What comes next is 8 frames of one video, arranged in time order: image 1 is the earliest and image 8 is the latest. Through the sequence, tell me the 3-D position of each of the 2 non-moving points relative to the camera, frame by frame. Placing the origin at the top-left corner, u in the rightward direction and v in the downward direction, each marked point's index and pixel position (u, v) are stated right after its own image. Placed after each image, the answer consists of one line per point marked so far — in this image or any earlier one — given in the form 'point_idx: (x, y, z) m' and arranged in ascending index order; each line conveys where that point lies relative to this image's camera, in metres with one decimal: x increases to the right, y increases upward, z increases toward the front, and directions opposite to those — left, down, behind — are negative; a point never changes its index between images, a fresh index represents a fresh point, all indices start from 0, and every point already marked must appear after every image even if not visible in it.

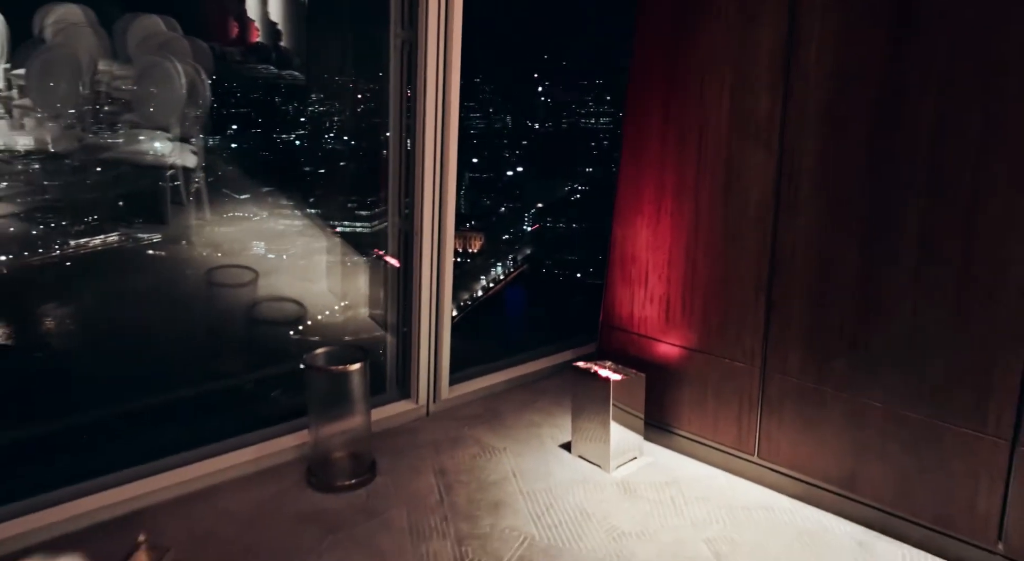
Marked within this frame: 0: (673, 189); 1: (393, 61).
0: (+0.5, +0.3, +2.2) m
1: (-0.5, +0.8, +2.7) m
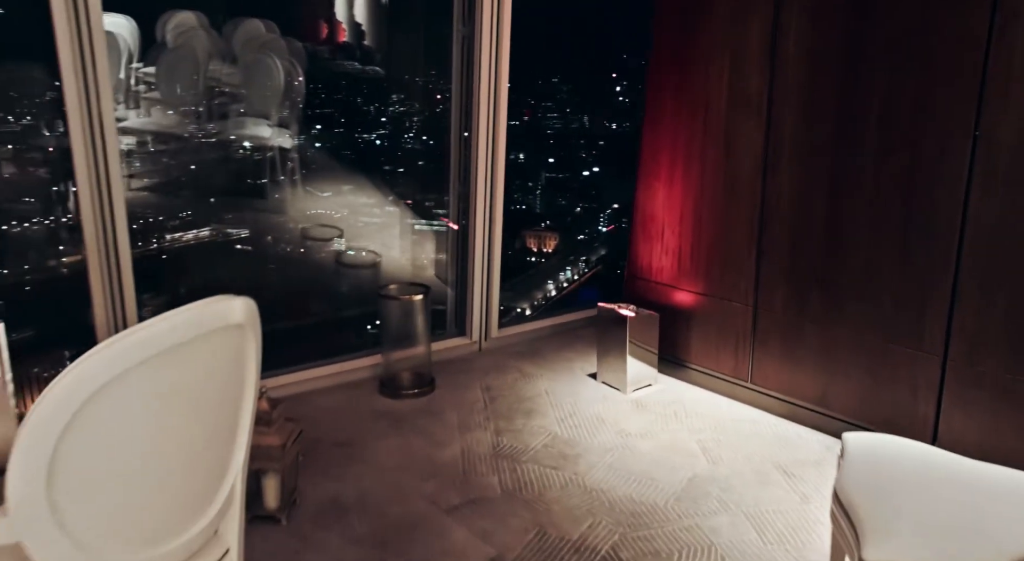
0: (+0.7, +0.5, +2.6) m
1: (-0.3, +1.1, +3.2) m
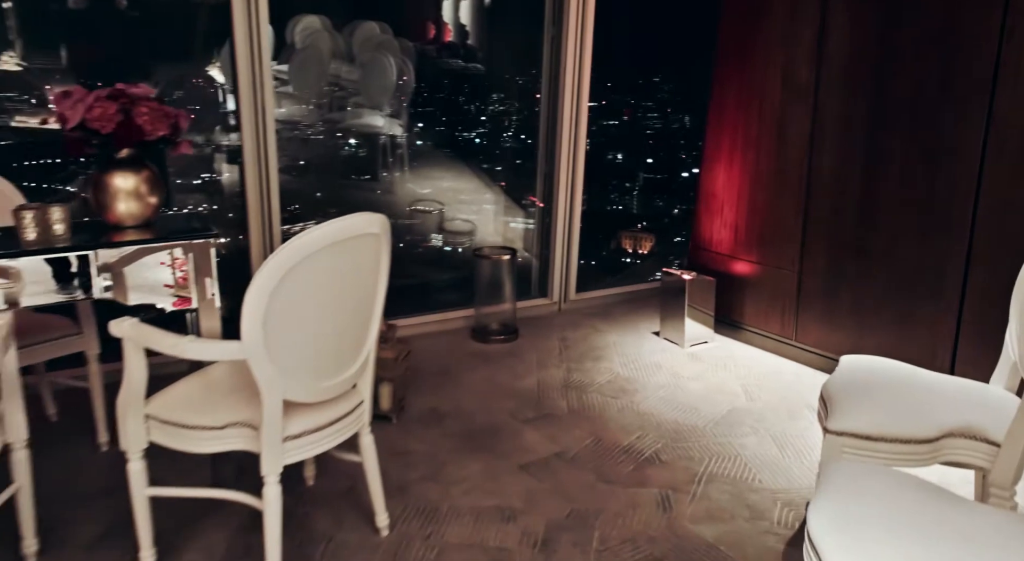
0: (+1.0, +0.6, +3.0) m
1: (+0.2, +1.2, +3.7) m
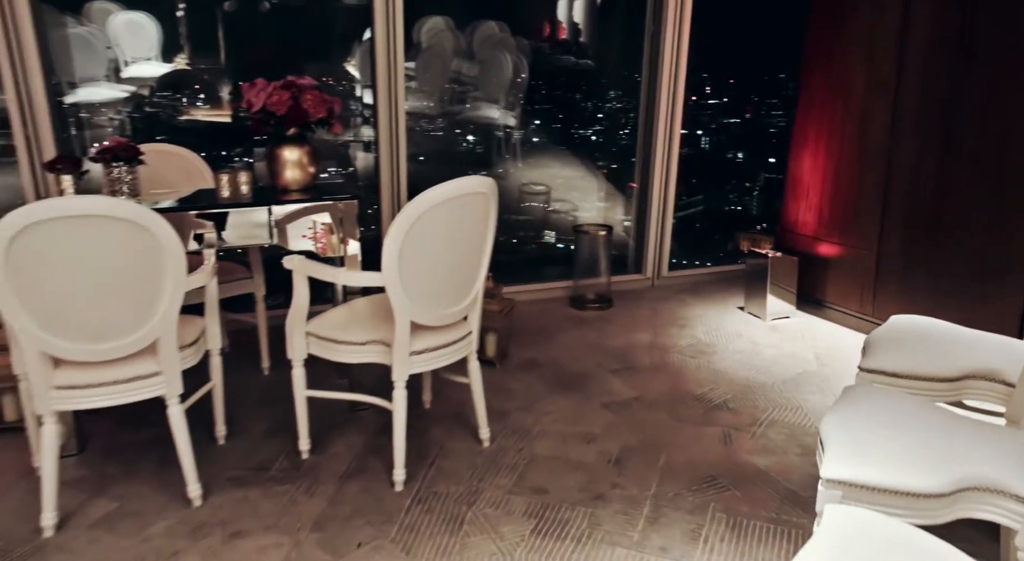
0: (+1.5, +0.7, +3.2) m
1: (+0.8, +1.4, +4.0) m
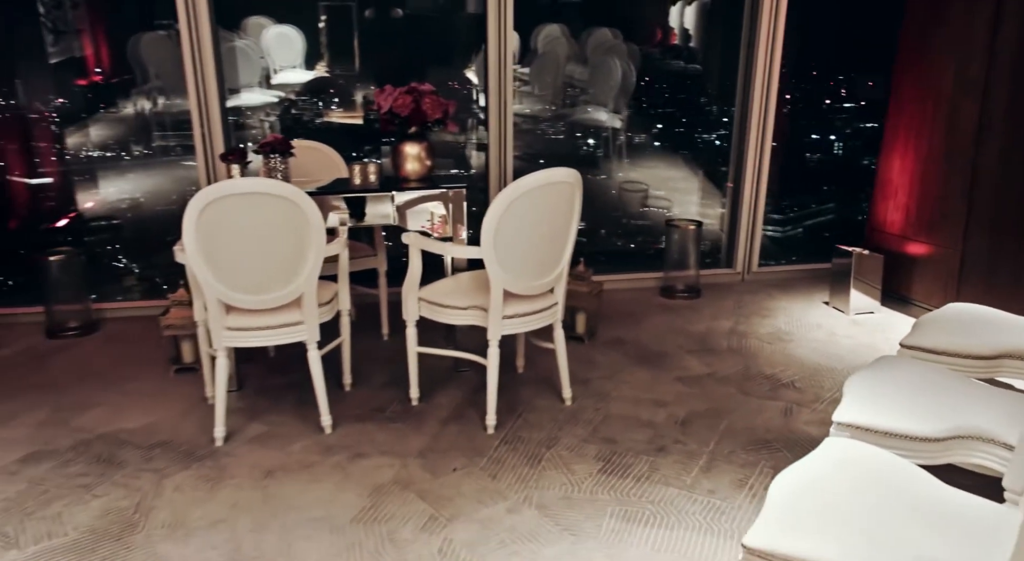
0: (+2.0, +0.7, +3.3) m
1: (+1.4, +1.4, +4.2) m
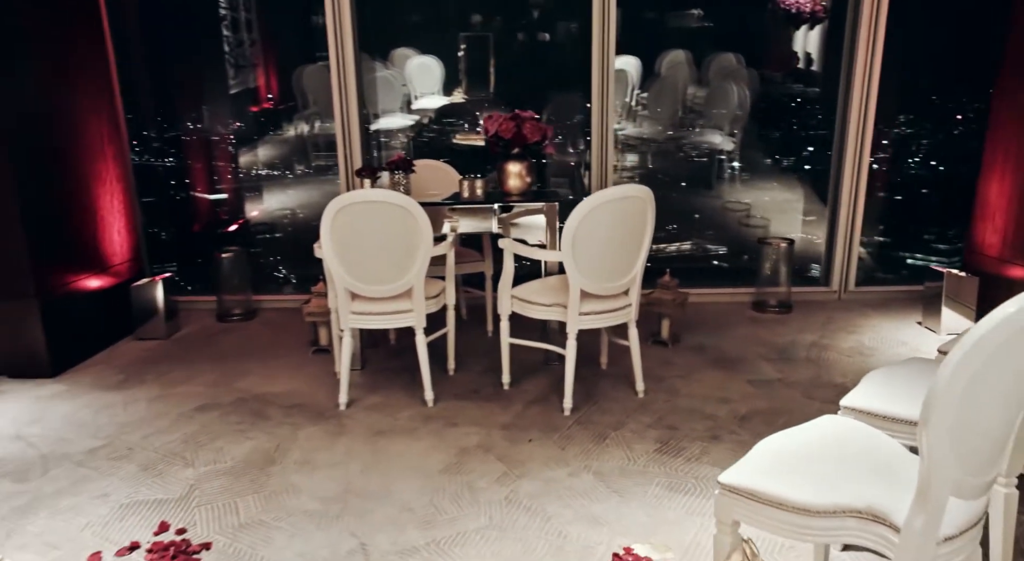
0: (+2.4, +0.6, +3.2) m
1: (+2.1, +1.3, +4.3) m
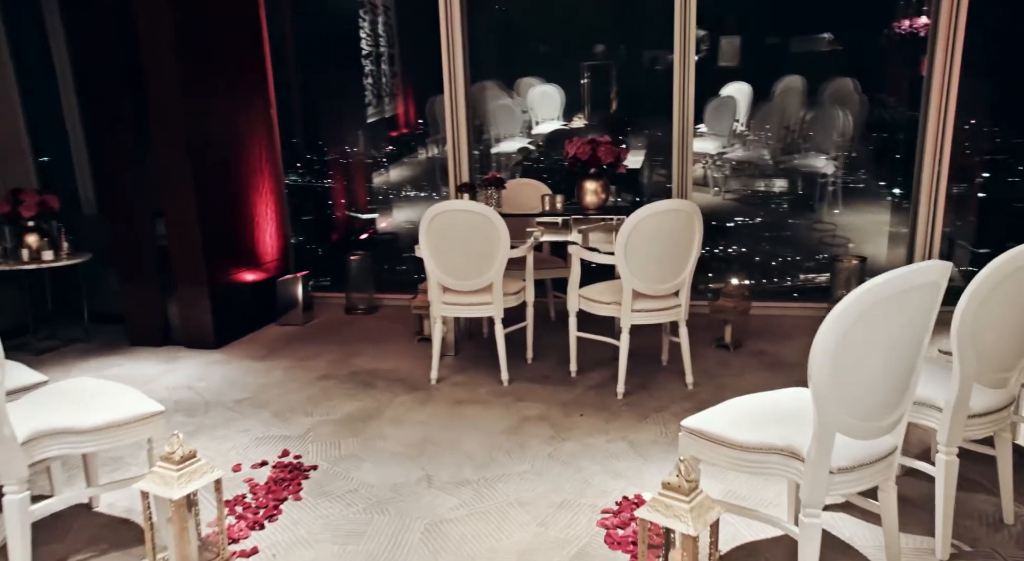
0: (+2.8, +0.5, +3.3) m
1: (+2.7, +1.2, +4.3) m
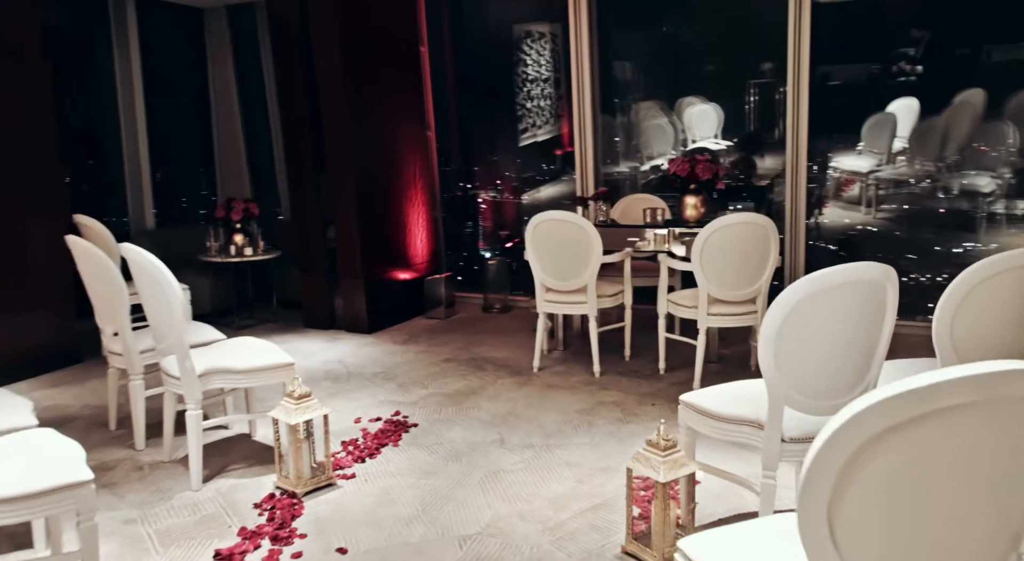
0: (+3.2, +0.4, +3.0) m
1: (+3.4, +1.0, +4.0) m
